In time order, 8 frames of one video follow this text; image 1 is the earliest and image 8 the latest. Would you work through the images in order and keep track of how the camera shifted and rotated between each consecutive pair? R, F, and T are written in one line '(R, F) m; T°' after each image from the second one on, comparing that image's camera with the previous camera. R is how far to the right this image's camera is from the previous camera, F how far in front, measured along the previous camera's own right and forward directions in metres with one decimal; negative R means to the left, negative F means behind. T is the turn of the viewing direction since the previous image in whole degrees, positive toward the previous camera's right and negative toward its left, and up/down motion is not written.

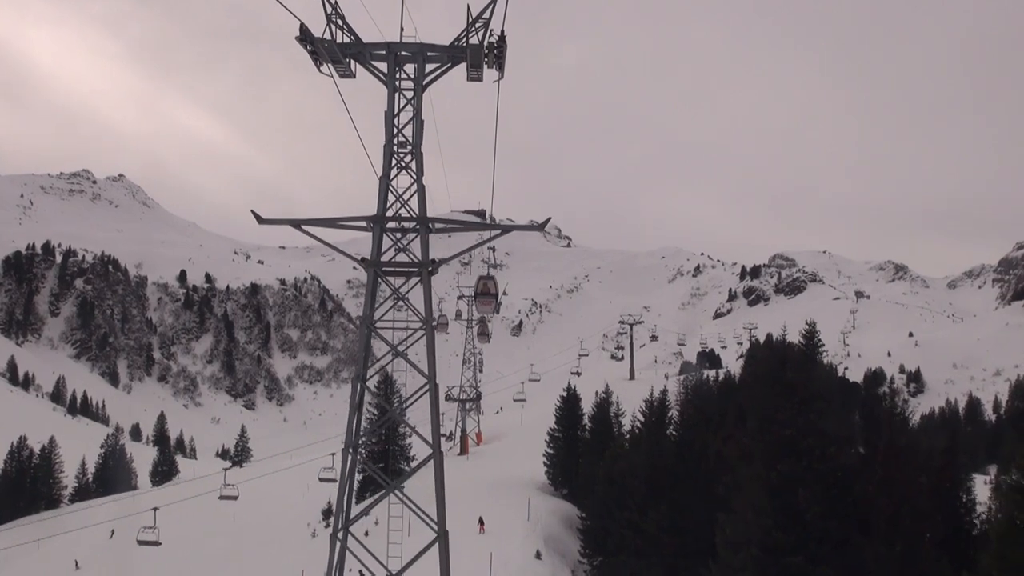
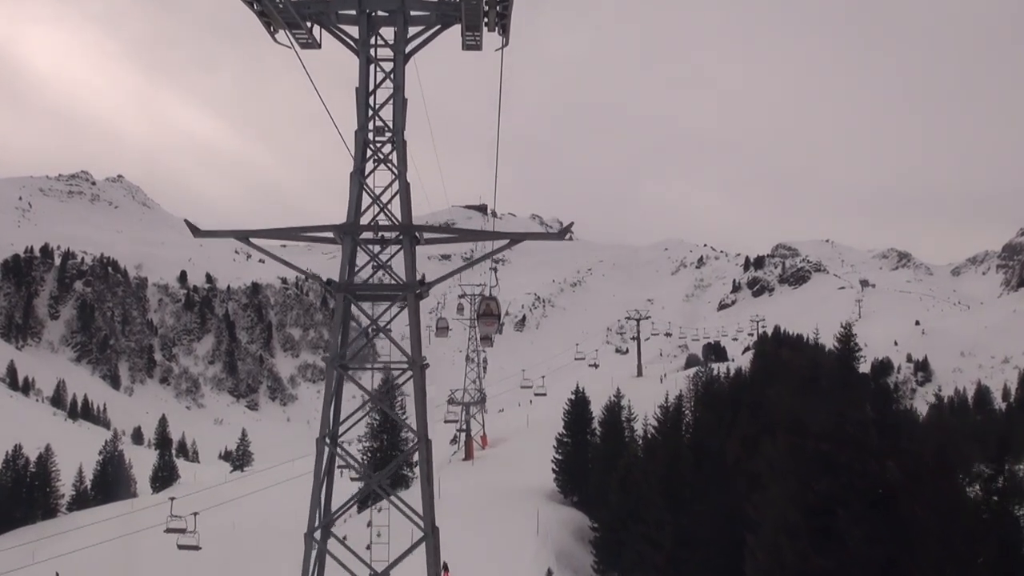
(-0.1, +1.5) m; 0°
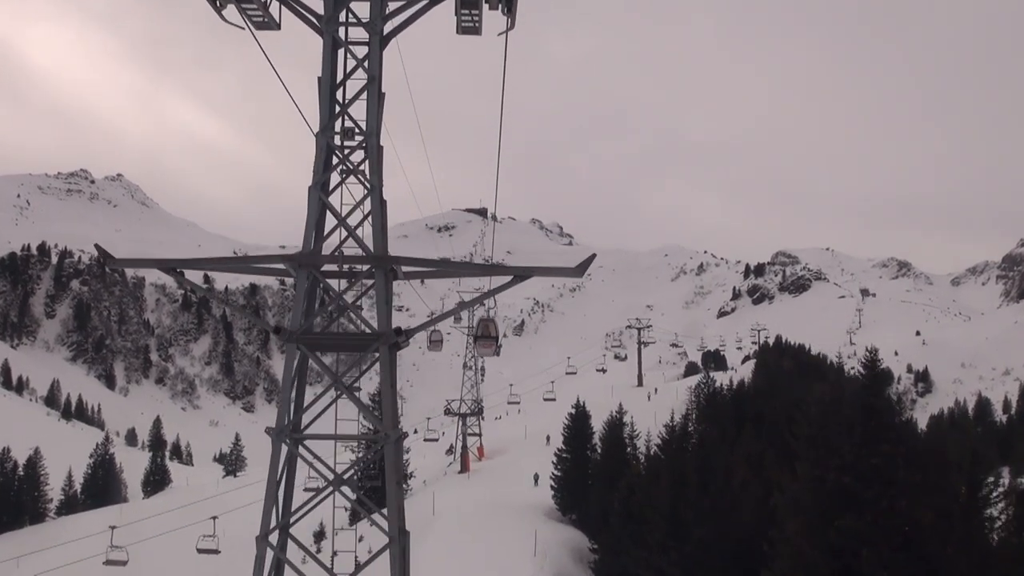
(0.0, +1.1) m; 0°
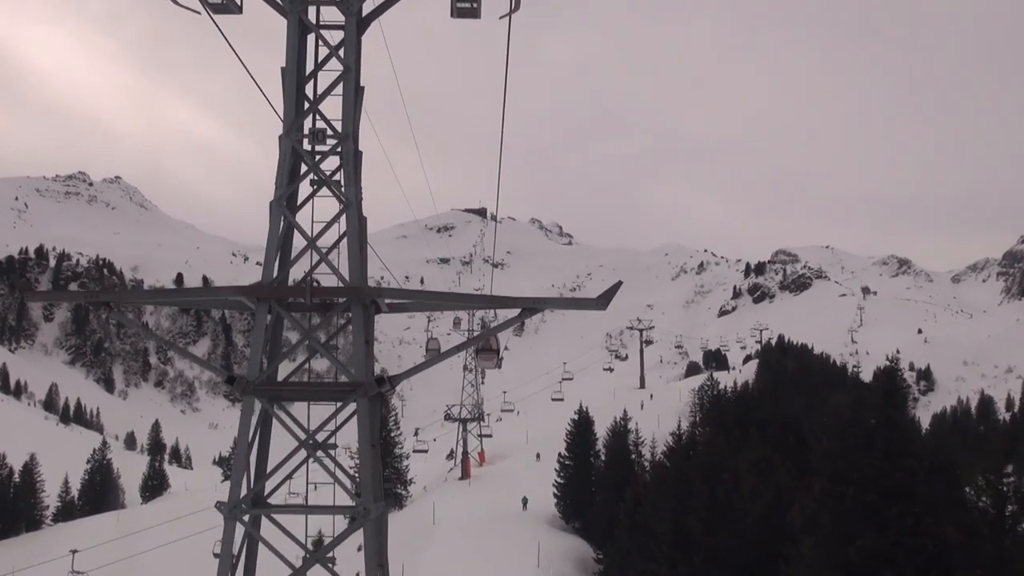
(0.0, +0.7) m; 0°
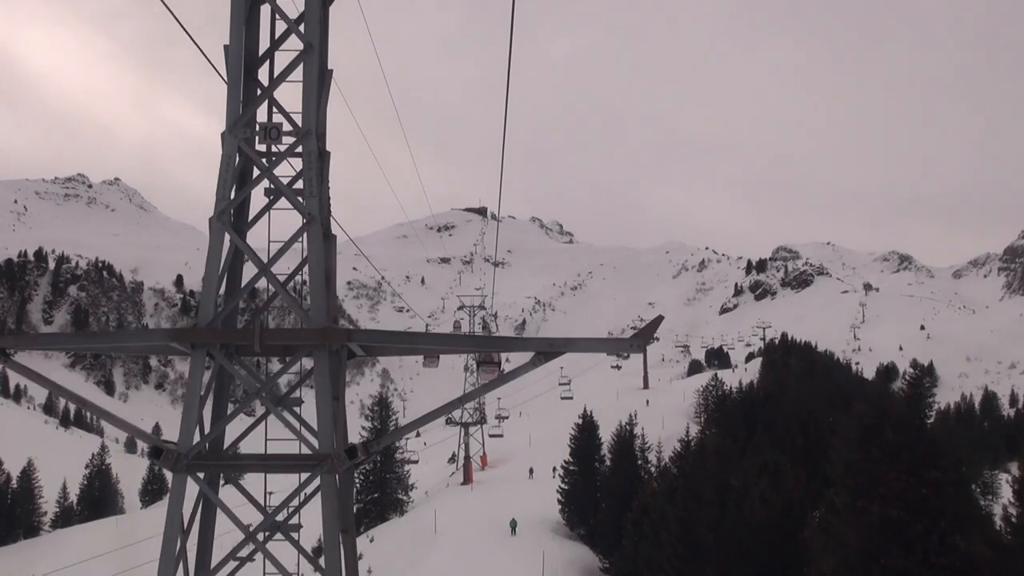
(0.0, +0.7) m; 0°
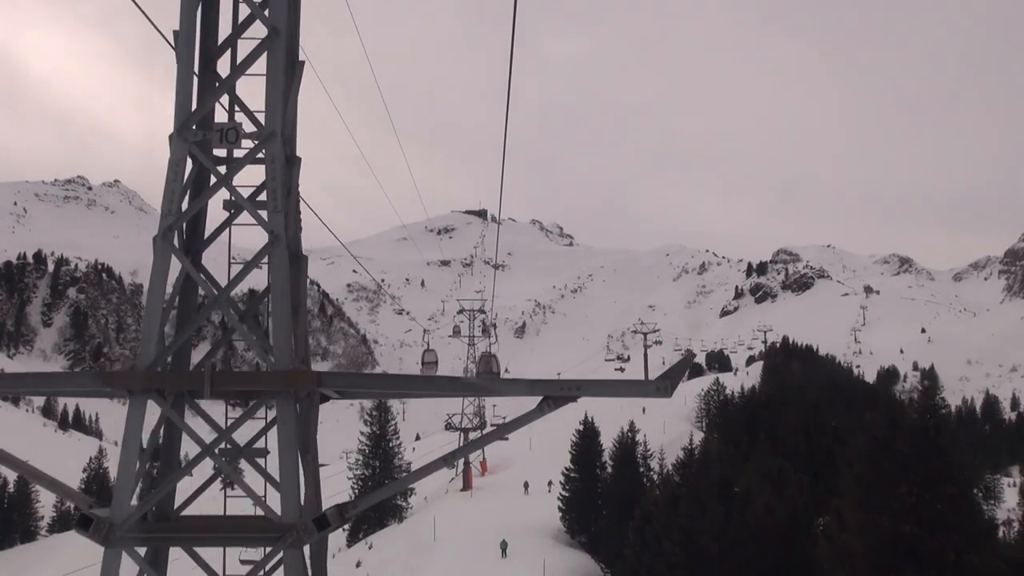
(0.0, +0.4) m; 0°
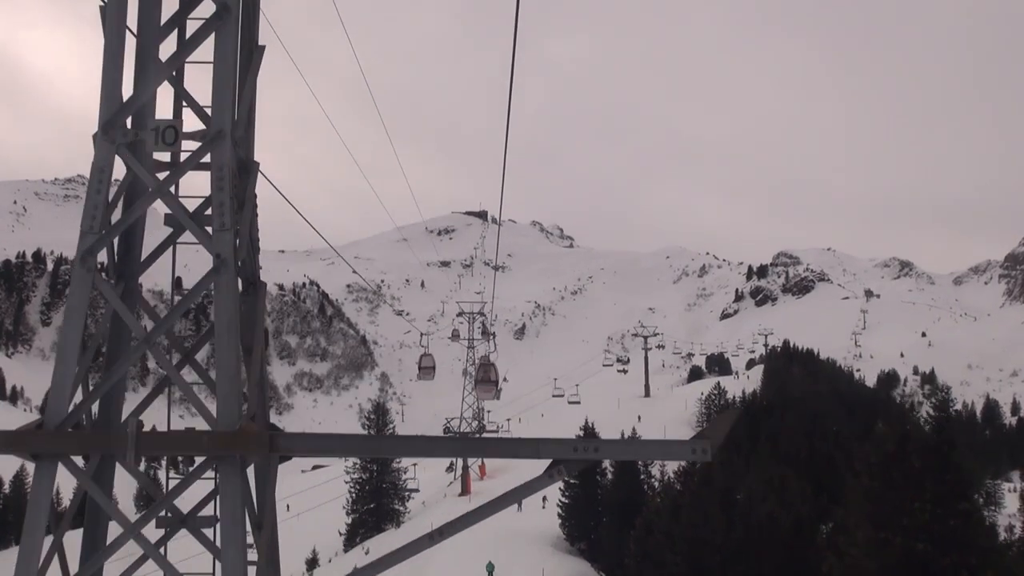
(0.0, +0.4) m; 0°
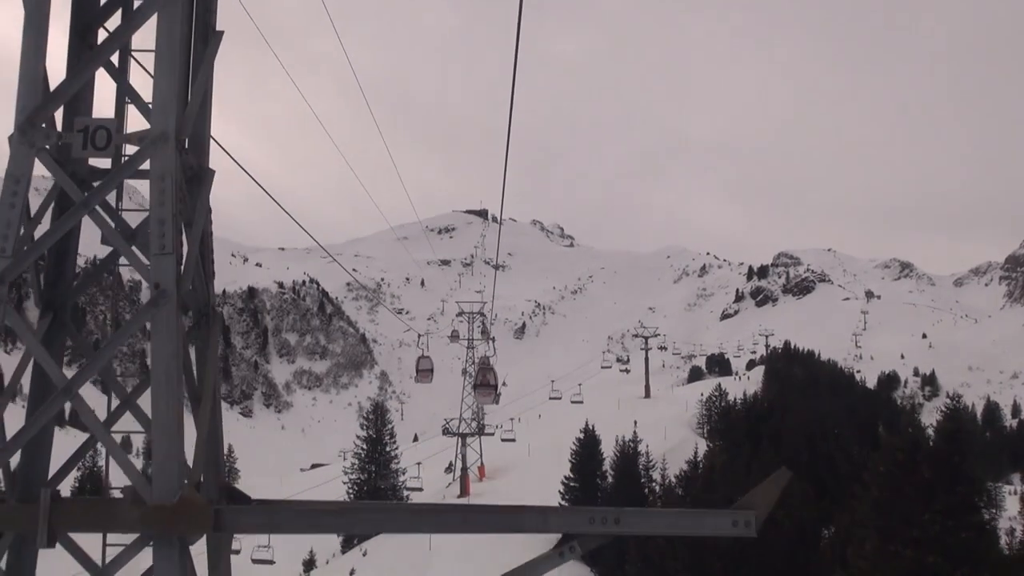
(0.0, +0.3) m; 0°
